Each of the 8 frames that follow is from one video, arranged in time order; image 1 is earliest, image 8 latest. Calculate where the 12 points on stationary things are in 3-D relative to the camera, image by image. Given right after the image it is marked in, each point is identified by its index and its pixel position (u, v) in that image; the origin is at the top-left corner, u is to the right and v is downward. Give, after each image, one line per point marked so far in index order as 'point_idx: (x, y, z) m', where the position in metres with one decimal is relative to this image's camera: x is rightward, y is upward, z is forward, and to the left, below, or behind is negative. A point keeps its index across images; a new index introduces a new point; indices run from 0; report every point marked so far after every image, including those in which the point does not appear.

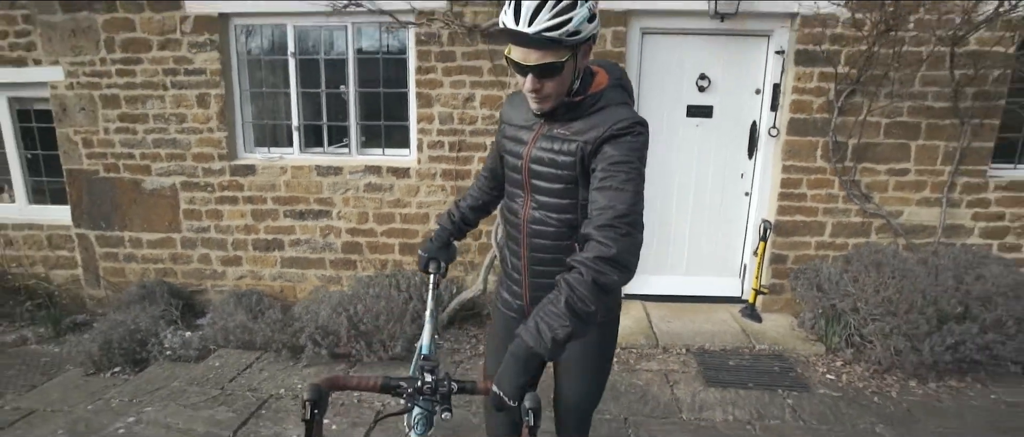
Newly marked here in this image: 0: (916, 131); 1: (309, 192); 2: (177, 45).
0: (+3.0, +0.6, +3.9) m
1: (-1.7, +0.2, +4.4) m
2: (-2.7, +1.4, +4.2) m
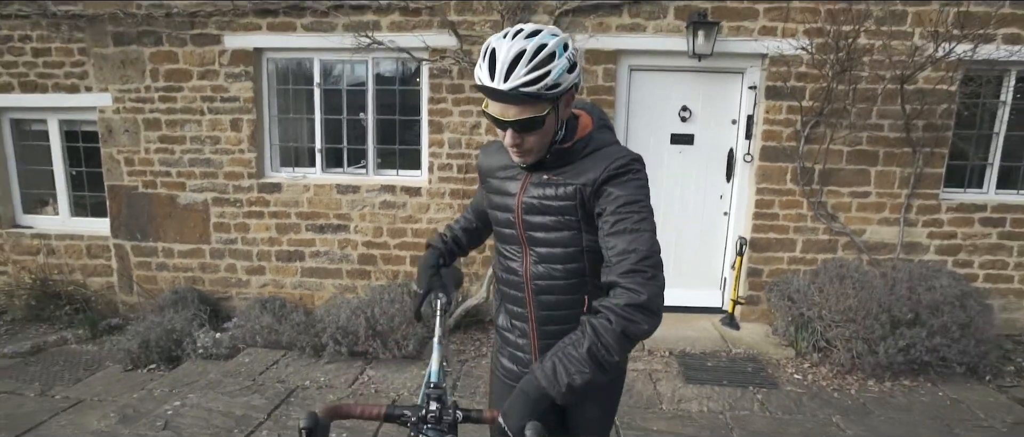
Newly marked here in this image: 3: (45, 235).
0: (+3.0, +0.5, +4.4) m
1: (-1.7, +0.1, +4.8) m
2: (-2.7, +1.3, +4.8) m
3: (-4.6, -0.2, +5.3) m
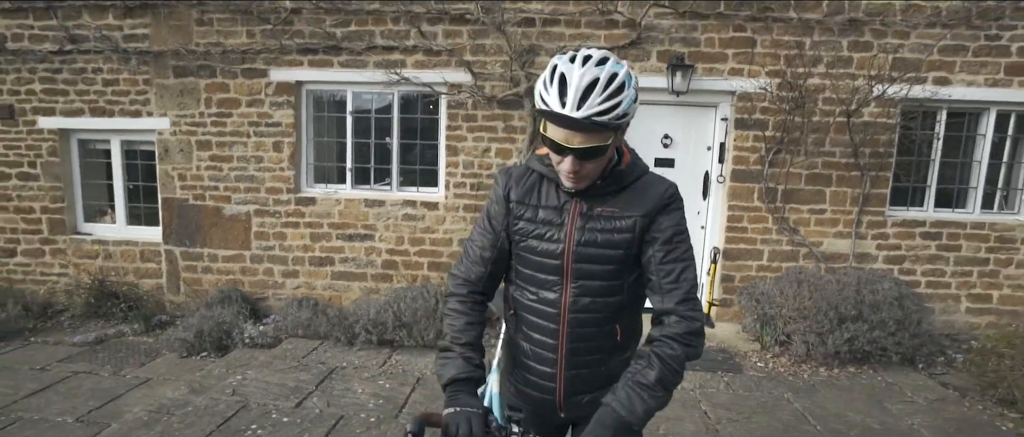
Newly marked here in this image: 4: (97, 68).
0: (+3.1, +0.4, +5.1) m
1: (-1.6, 0.0, +5.5) m
2: (-2.6, +1.2, +5.5) m
3: (-4.6, -0.2, +6.0) m
4: (-4.4, +1.6, +5.7) m
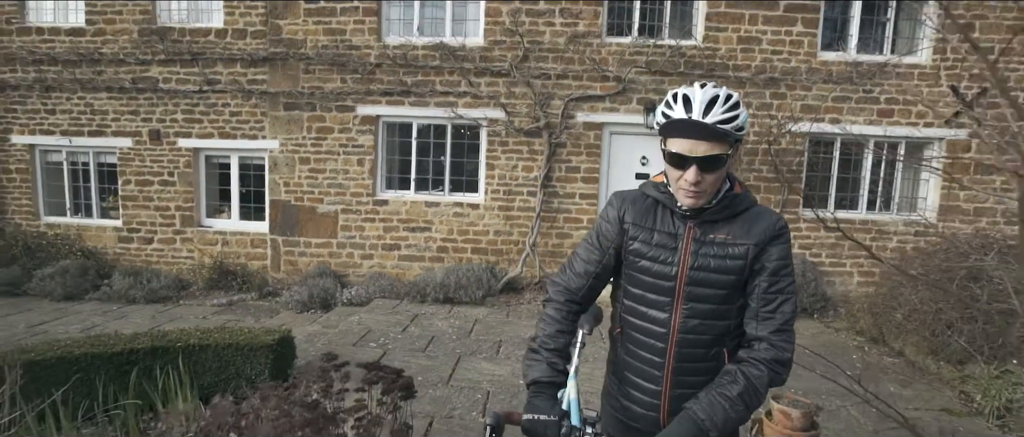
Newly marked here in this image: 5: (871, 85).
0: (+3.4, +0.4, +7.2) m
1: (-1.3, 0.0, +7.6) m
2: (-2.3, +1.3, +7.5) m
3: (-4.3, -0.2, +7.9) m
4: (-4.1, +1.7, +7.7) m
5: (+4.8, +1.8, +7.0) m
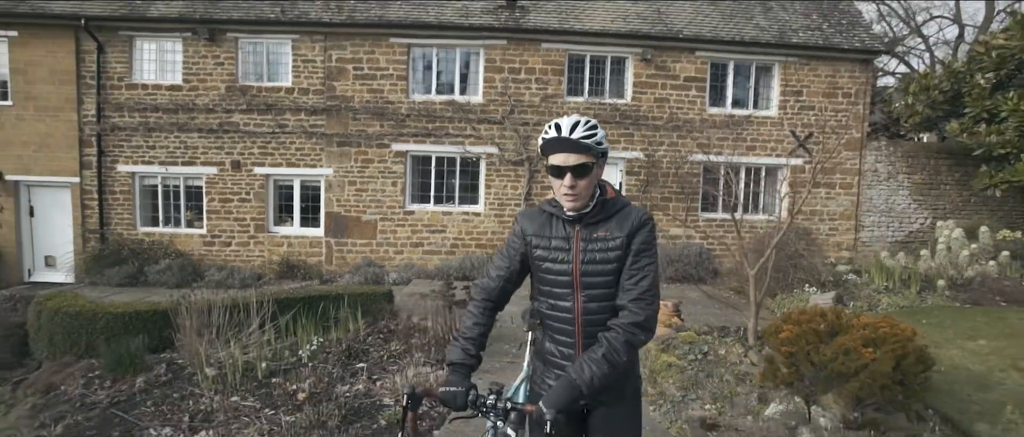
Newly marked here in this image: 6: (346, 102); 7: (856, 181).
0: (+3.2, +0.4, +10.7) m
1: (-1.5, -0.1, +10.6) m
2: (-2.5, +1.1, +10.5) m
3: (-4.5, -0.3, +10.6) m
4: (-4.3, +1.5, +10.5) m
5: (+4.6, +1.8, +10.6) m
6: (-3.2, +2.3, +10.4) m
7: (+7.0, +0.8, +10.8) m
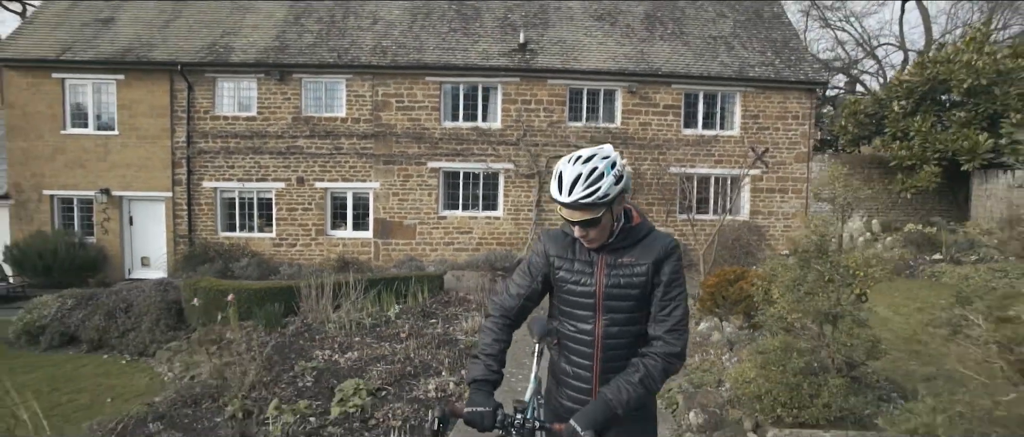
0: (+3.5, +0.3, +13.1) m
1: (-1.2, -0.1, +13.0) m
2: (-2.2, +1.0, +12.9) m
3: (-4.2, -0.5, +13.0) m
4: (-4.0, +1.4, +12.9) m
5: (+4.9, +1.8, +13.1) m
6: (-2.9, +2.2, +12.8) m
7: (+7.3, +0.8, +13.3) m
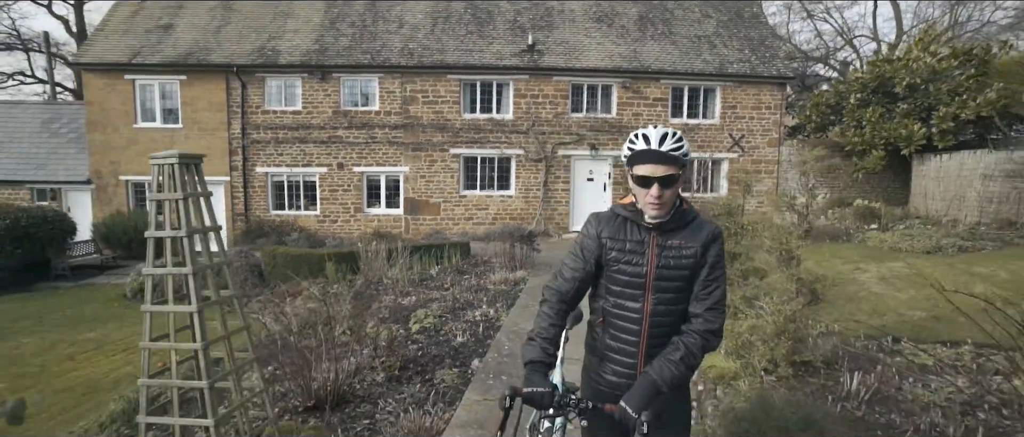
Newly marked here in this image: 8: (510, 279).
0: (+3.8, +1.0, +15.2) m
1: (-0.9, +0.5, +15.1) m
2: (-1.9, +1.6, +15.0) m
3: (-3.9, +0.1, +15.2) m
4: (-3.7, +2.0, +14.9) m
5: (+5.2, +2.4, +15.2) m
6: (-2.6, +2.8, +14.9) m
7: (+7.6, +1.4, +15.3) m
8: (0.0, -1.0, +9.1) m
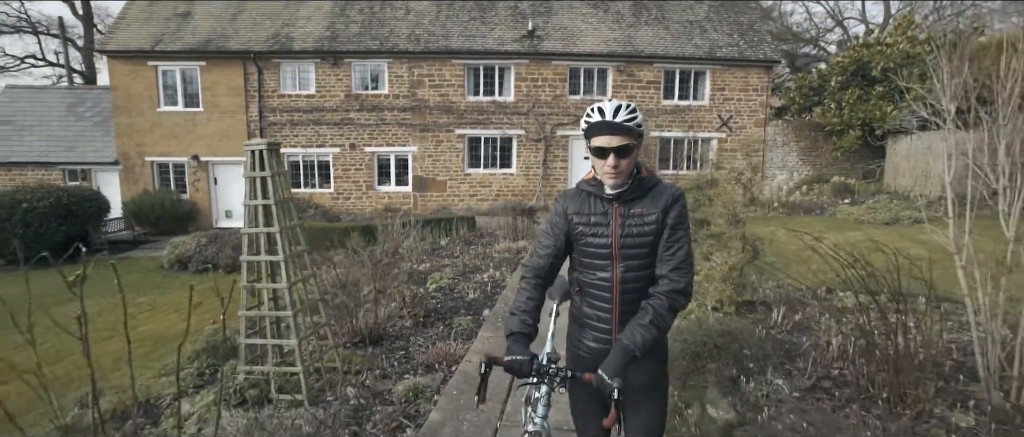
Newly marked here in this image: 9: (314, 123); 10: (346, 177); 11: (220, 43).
0: (+3.9, +1.7, +16.2) m
1: (-0.8, +1.2, +16.1) m
2: (-1.8, +2.3, +16.0) m
3: (-3.8, +0.8, +16.2) m
4: (-3.7, +2.7, +15.9) m
5: (+5.3, +3.2, +16.1) m
6: (-2.6, +3.4, +15.8) m
7: (+7.7, +2.2, +16.3) m
8: (0.0, -0.6, +10.2) m
9: (-6.0, +2.9, +15.9) m
10: (-5.1, +1.2, +16.1) m
11: (-8.6, +5.2, +15.6) m
